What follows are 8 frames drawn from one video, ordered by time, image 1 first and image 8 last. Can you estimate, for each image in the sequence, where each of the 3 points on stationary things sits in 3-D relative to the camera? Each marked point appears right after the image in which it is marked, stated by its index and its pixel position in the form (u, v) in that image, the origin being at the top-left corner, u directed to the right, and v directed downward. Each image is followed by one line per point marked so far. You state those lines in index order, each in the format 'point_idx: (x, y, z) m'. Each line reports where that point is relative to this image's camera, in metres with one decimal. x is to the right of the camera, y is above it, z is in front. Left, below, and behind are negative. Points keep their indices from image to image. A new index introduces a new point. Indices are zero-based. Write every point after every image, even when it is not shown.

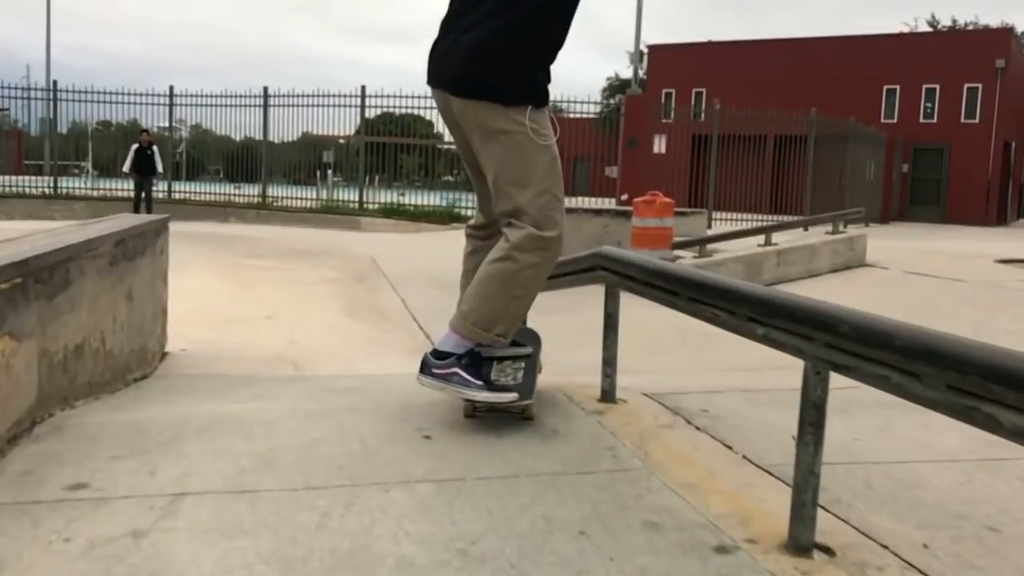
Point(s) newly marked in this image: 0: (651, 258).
0: (+0.4, +0.1, +2.8) m
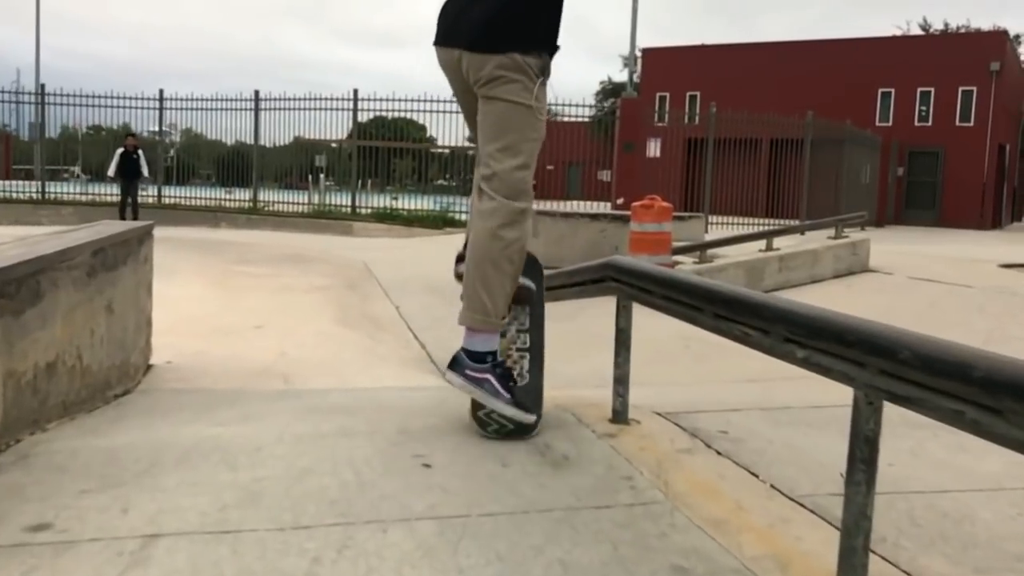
0: (+0.5, +0.1, +2.6) m
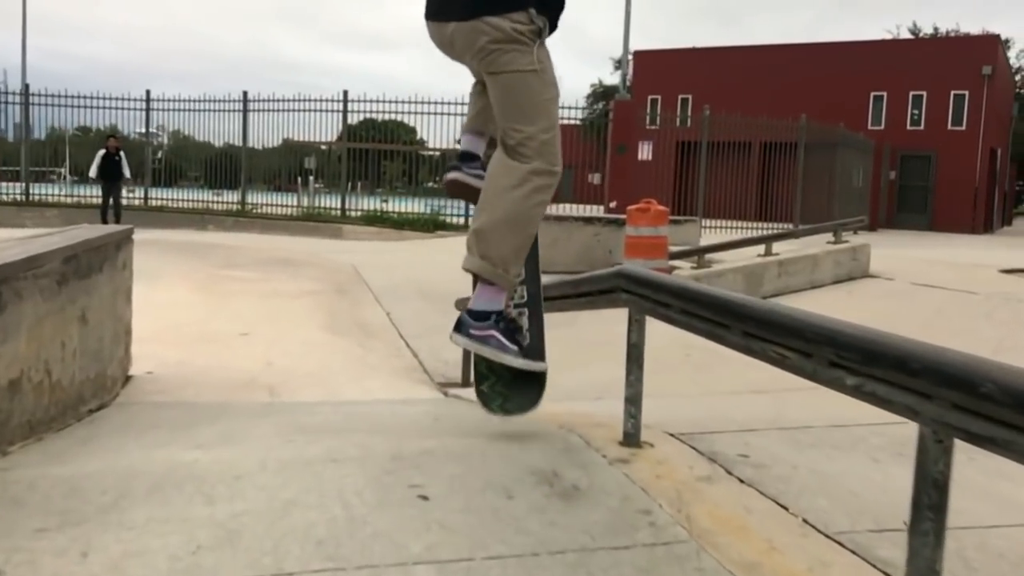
0: (+0.5, 0.0, +2.4) m
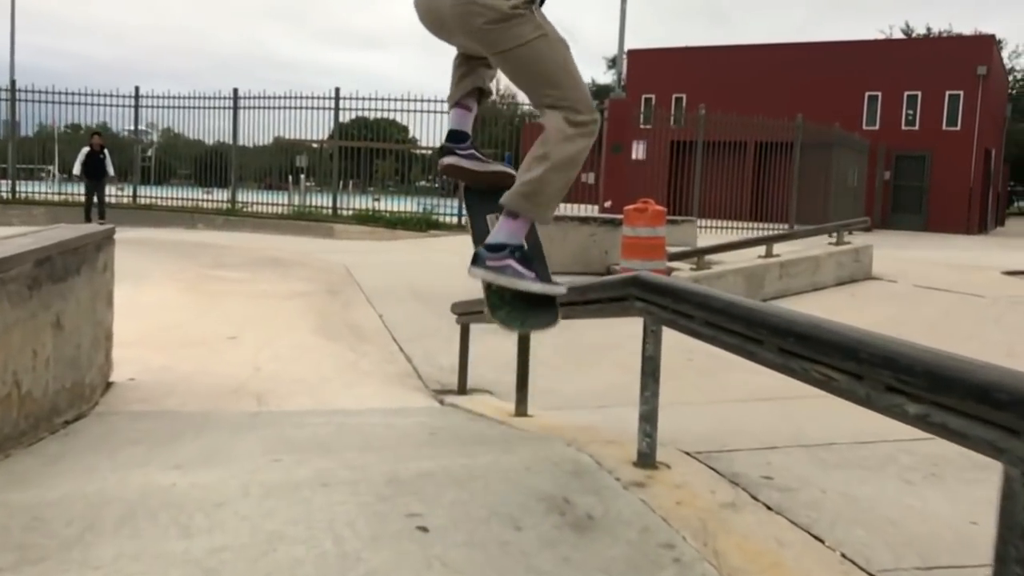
0: (+0.5, 0.0, +2.2) m
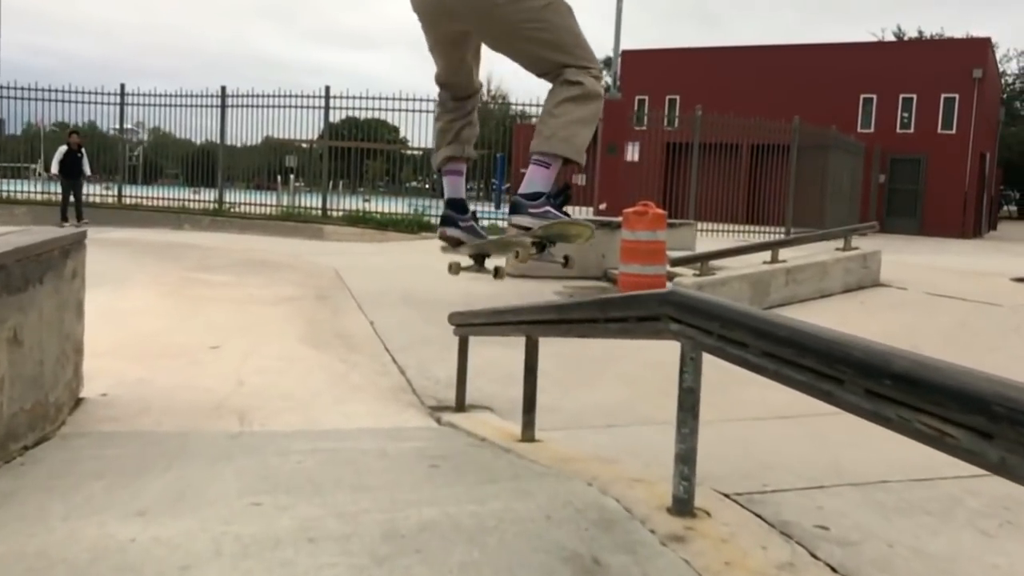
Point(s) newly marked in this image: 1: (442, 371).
0: (+0.5, -0.1, +1.8) m
1: (-0.5, -0.5, +5.7) m
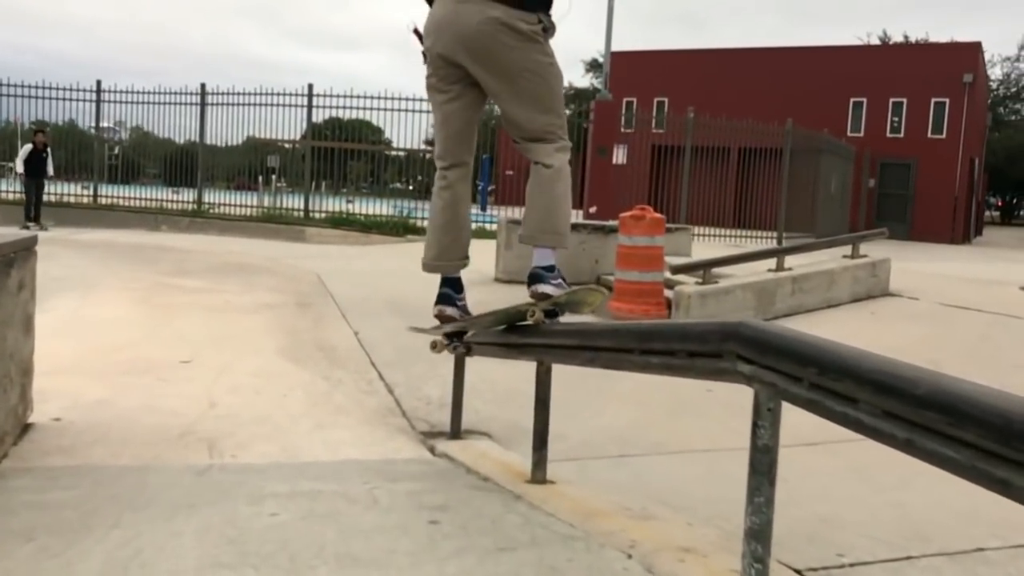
0: (+0.6, -0.1, +1.4) m
1: (-0.5, -0.6, +5.2) m
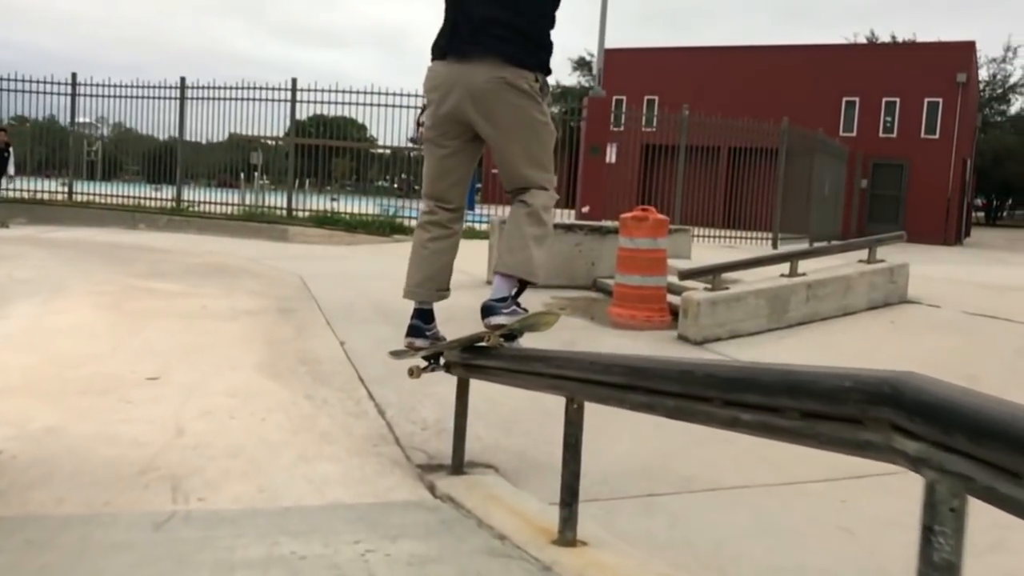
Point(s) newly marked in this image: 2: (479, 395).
0: (+0.7, -0.2, +0.9) m
1: (-0.4, -0.7, +4.7) m
2: (-0.2, -0.6, +4.9) m
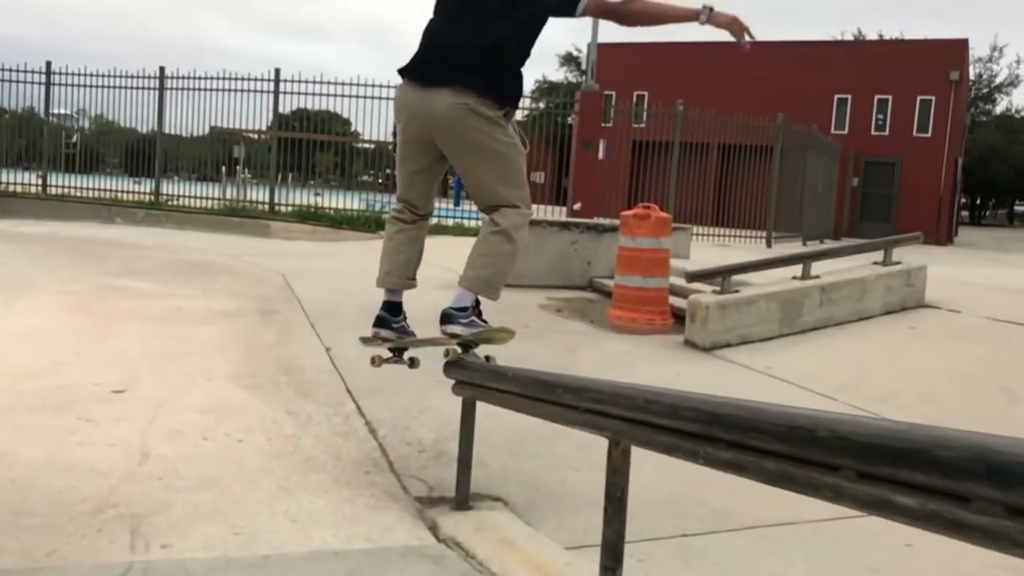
0: (+0.8, -0.2, +0.4) m
1: (-0.4, -0.7, +4.2) m
2: (-0.2, -0.6, +4.4) m
